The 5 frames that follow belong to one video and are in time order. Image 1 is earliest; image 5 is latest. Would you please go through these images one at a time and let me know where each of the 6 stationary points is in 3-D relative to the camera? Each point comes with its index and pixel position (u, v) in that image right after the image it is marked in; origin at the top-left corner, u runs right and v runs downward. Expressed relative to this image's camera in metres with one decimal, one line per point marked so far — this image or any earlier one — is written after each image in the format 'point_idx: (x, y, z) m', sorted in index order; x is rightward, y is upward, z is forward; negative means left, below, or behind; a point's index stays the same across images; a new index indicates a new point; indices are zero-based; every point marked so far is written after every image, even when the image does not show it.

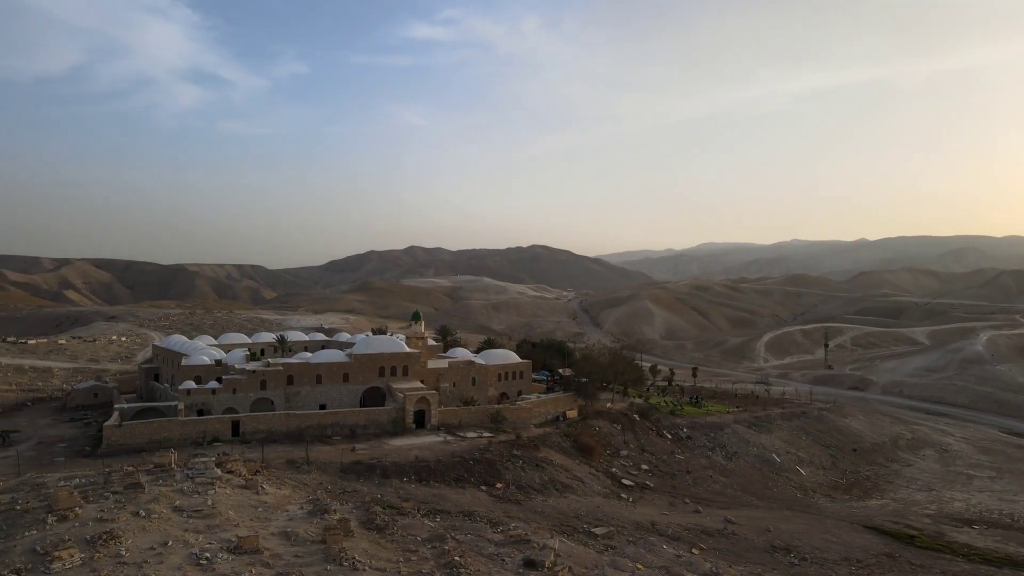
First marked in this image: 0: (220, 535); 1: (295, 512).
0: (-5.9, -5.0, +13.3) m
1: (-5.1, -5.2, +15.5) m
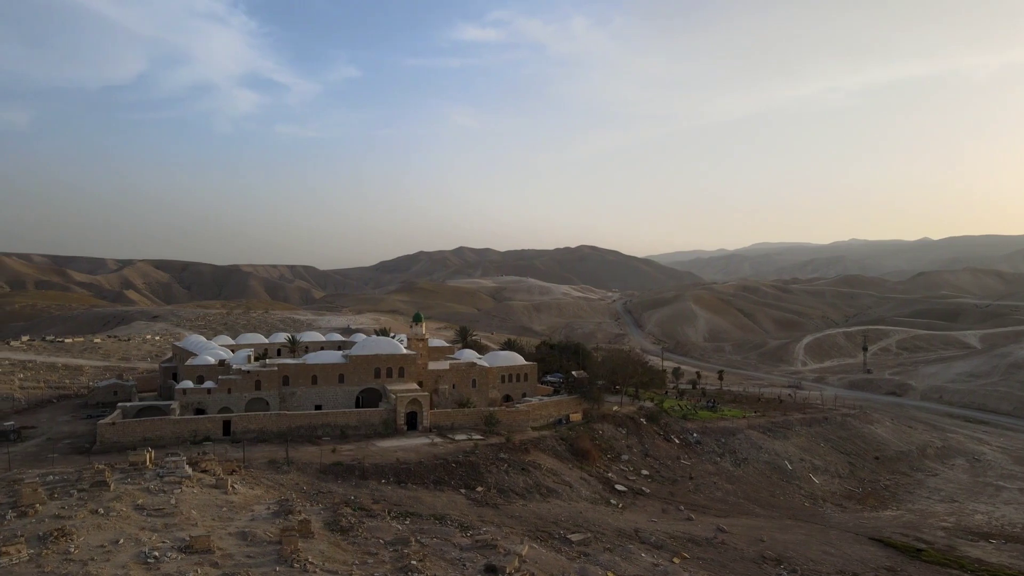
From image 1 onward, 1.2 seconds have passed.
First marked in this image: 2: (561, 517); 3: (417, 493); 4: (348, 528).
0: (-6.8, -5.0, +13.5) m
1: (-5.9, -5.3, +15.6) m
2: (+1.4, -6.7, +19.5) m
3: (-2.7, -5.8, +18.9) m
4: (-3.9, -5.7, +15.7) m
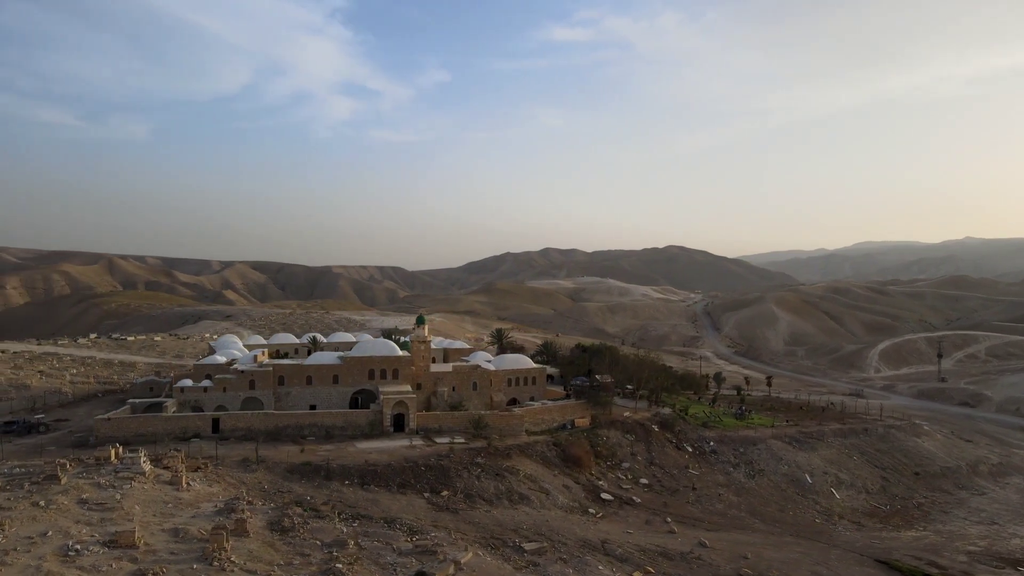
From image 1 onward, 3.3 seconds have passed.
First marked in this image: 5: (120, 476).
0: (-8.5, -5.0, +13.9) m
1: (-7.4, -5.3, +16.0) m
2: (+0.3, -6.8, +19.1) m
3: (-3.8, -5.9, +18.9) m
4: (-5.3, -5.7, +15.9) m
5: (-9.6, -4.6, +16.3) m
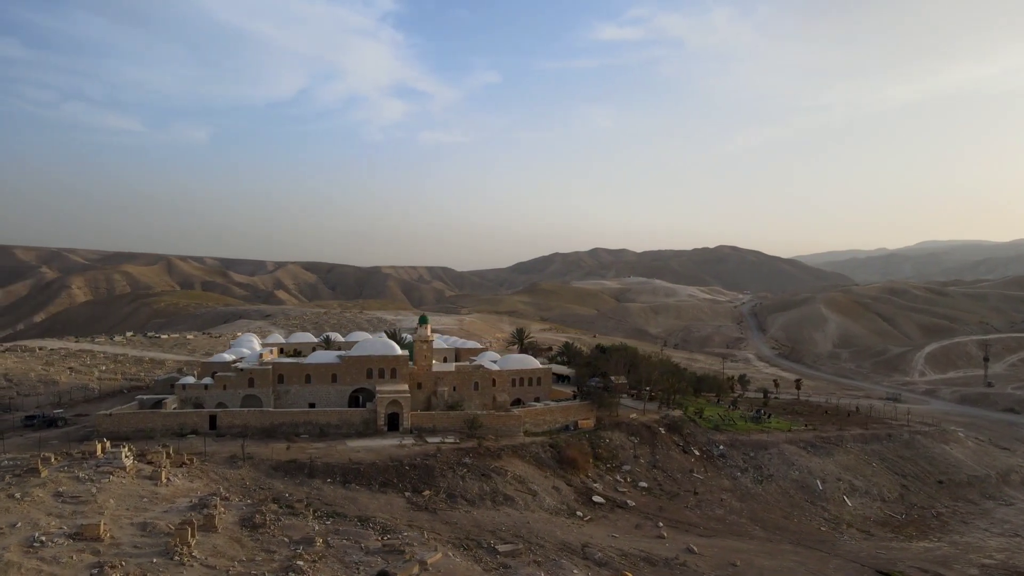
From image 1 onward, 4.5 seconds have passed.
0: (-9.4, -5.0, +14.3) m
1: (-8.1, -5.3, +16.3) m
2: (-0.3, -6.8, +18.9) m
3: (-4.4, -5.9, +18.9) m
4: (-6.1, -5.7, +16.1) m
5: (-10.4, -4.6, +16.7) m
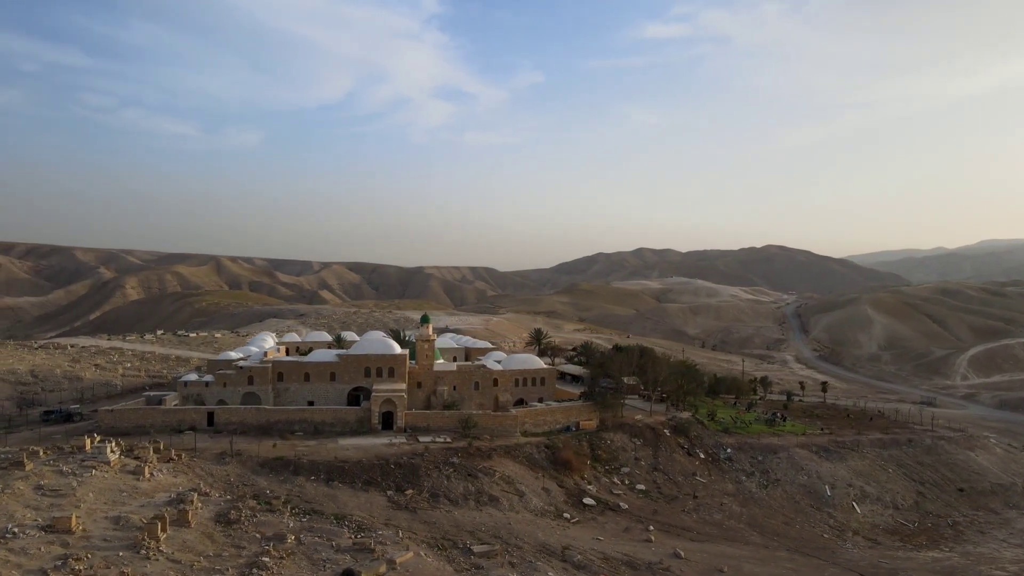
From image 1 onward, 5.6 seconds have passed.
0: (-10.2, -5.0, +14.7) m
1: (-8.8, -5.3, +16.6) m
2: (-0.8, -6.8, +18.8) m
3: (-5.0, -5.8, +19.1) m
4: (-6.8, -5.7, +16.3) m
5: (-11.0, -4.6, +17.2) m
